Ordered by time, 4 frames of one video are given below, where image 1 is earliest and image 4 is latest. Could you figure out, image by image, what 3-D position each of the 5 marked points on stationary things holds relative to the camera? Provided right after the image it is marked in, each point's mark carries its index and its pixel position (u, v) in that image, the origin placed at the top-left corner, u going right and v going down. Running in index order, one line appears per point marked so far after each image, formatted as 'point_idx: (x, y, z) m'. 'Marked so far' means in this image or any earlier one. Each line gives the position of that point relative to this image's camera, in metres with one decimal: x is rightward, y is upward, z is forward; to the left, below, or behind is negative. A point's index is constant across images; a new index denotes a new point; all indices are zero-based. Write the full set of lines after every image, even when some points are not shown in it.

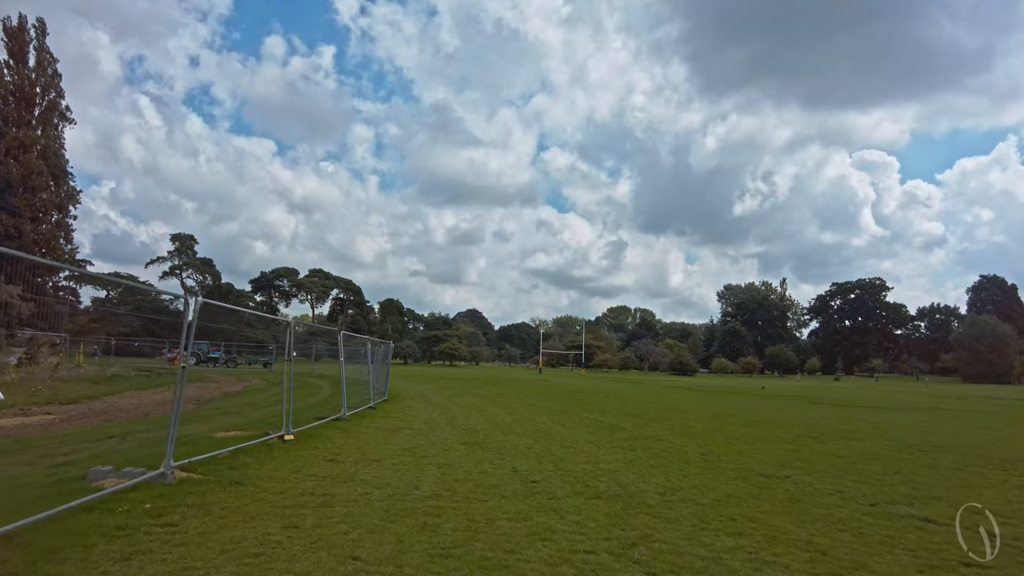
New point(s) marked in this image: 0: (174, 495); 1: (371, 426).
0: (-2.8, -1.7, +5.4) m
1: (-2.6, -2.5, +11.8) m
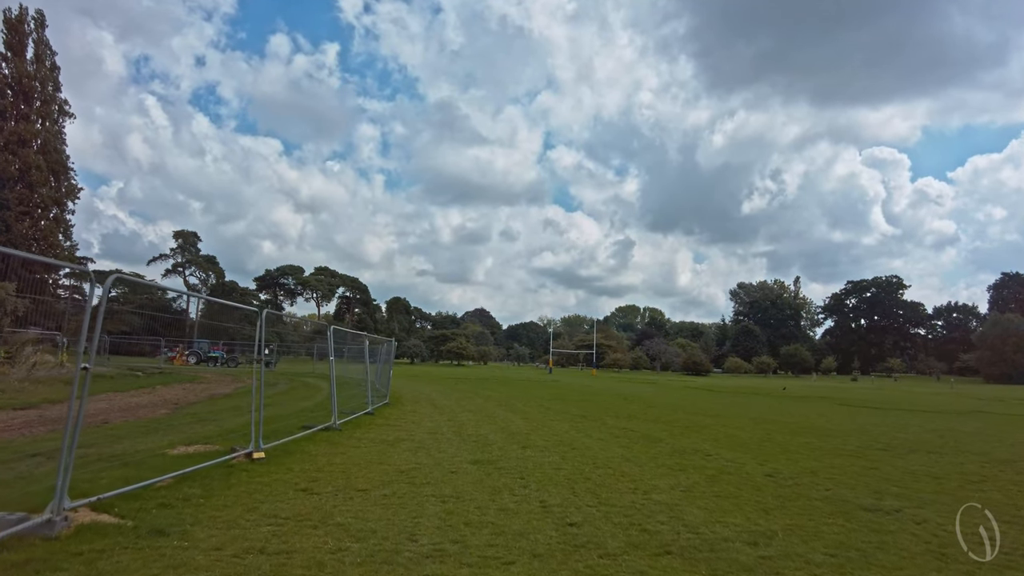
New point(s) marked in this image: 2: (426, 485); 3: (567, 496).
0: (-2.5, -1.5, +3.6) m
1: (-2.3, -2.3, +10.1) m
2: (-0.8, -1.9, +6.2) m
3: (+0.5, -1.9, +6.0) m
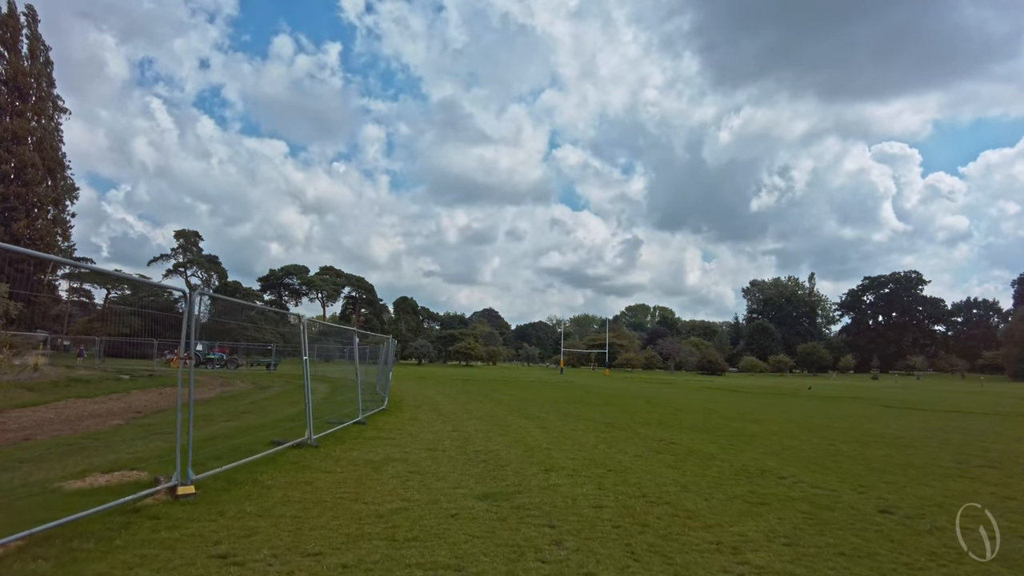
0: (-2.4, -1.3, +1.6) m
1: (-2.1, -2.1, +8.0) m
2: (-0.6, -1.6, +4.2) m
3: (+0.7, -1.7, +4.0) m
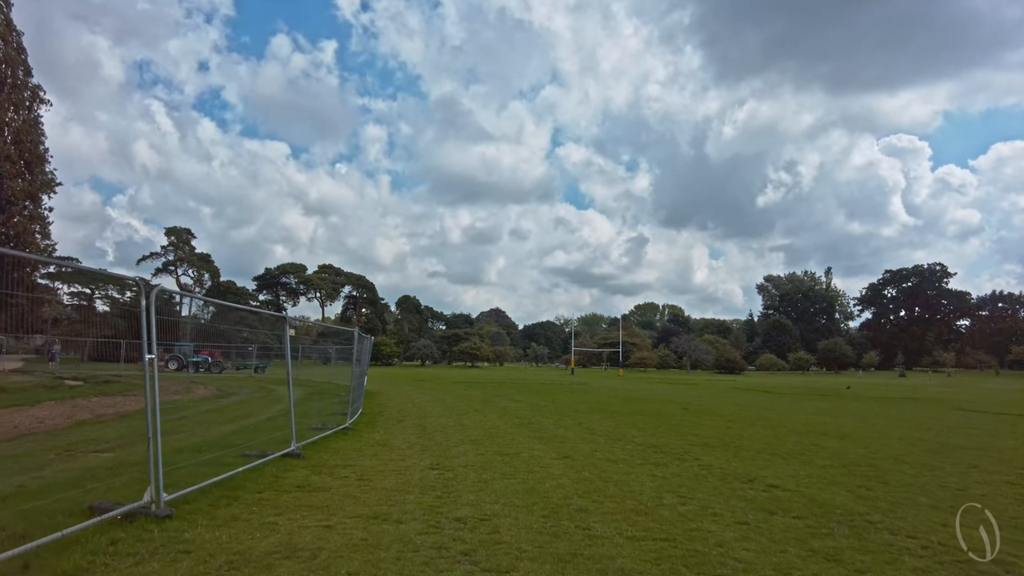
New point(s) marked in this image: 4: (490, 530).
0: (-2.4, -0.8, -2.2) m
1: (-2.0, -1.6, +4.2) m
2: (-0.6, -1.2, +0.4) m
3: (+0.7, -1.2, +0.2) m
4: (-0.1, -1.7, +4.6) m
